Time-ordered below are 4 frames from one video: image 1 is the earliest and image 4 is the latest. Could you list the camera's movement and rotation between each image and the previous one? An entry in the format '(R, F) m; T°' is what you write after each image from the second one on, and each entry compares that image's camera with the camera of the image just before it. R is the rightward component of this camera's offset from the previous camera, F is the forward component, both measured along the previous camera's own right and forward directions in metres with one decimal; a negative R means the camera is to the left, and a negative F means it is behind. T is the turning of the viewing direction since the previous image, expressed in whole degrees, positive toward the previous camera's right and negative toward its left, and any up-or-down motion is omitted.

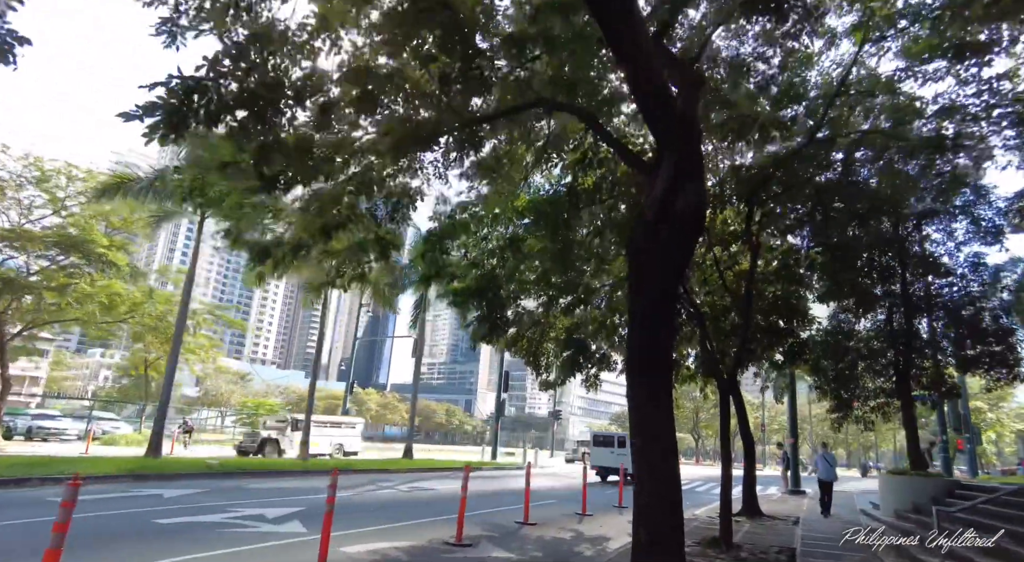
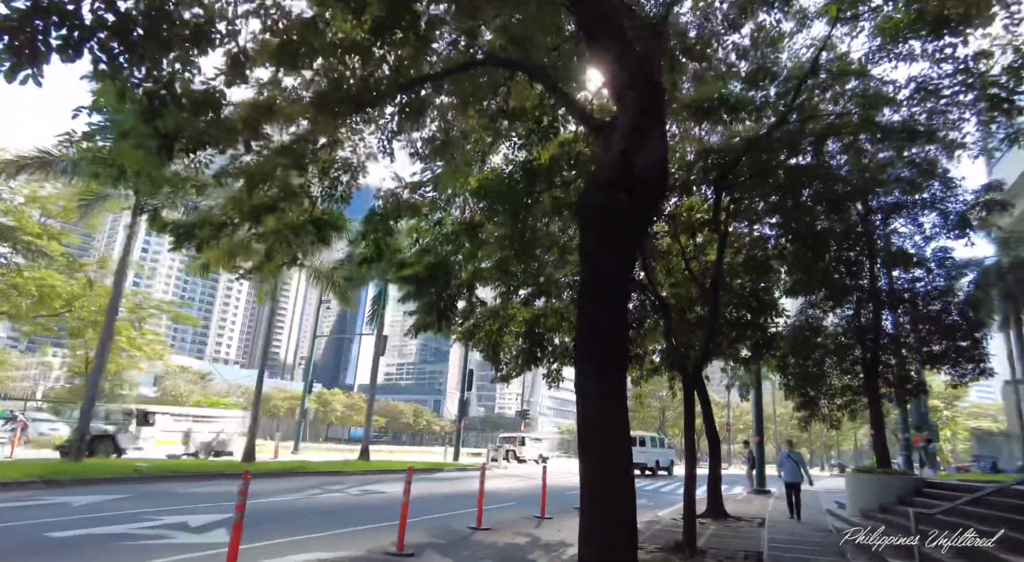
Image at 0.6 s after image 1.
(+0.3, +0.7) m; +3°
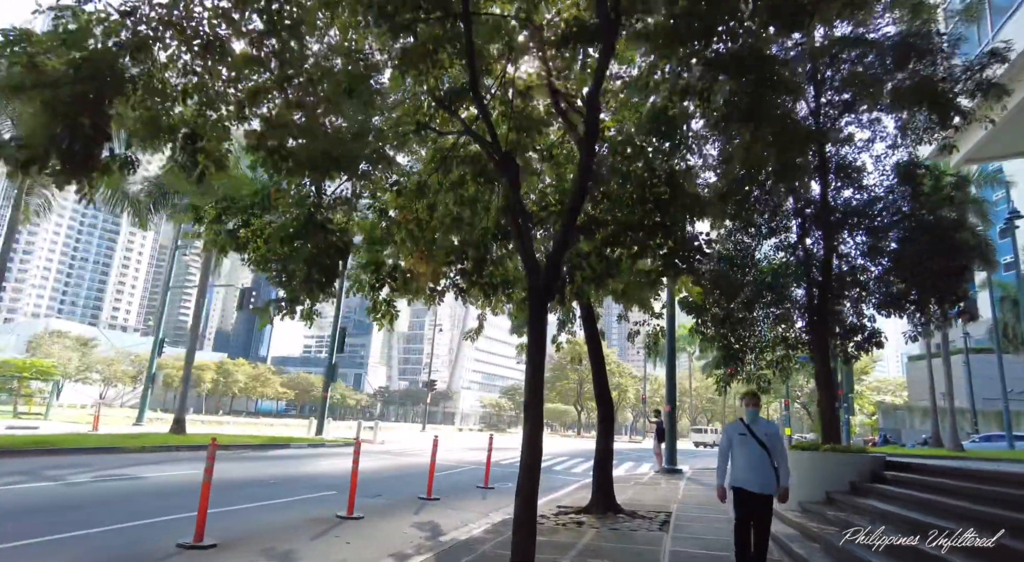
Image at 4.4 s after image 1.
(+1.8, +4.2) m; +6°
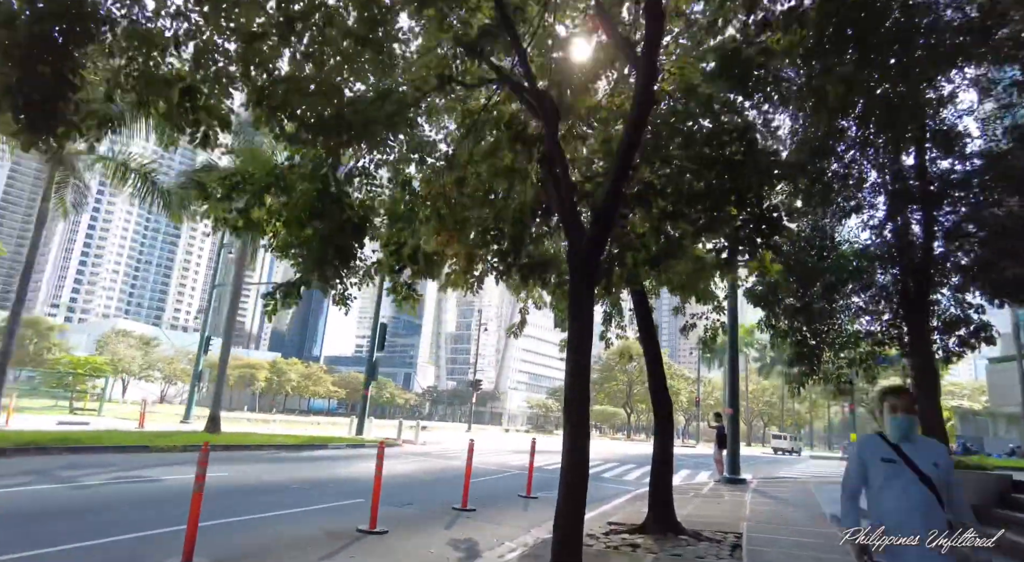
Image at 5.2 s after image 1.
(+0.1, +1.1) m; -4°
